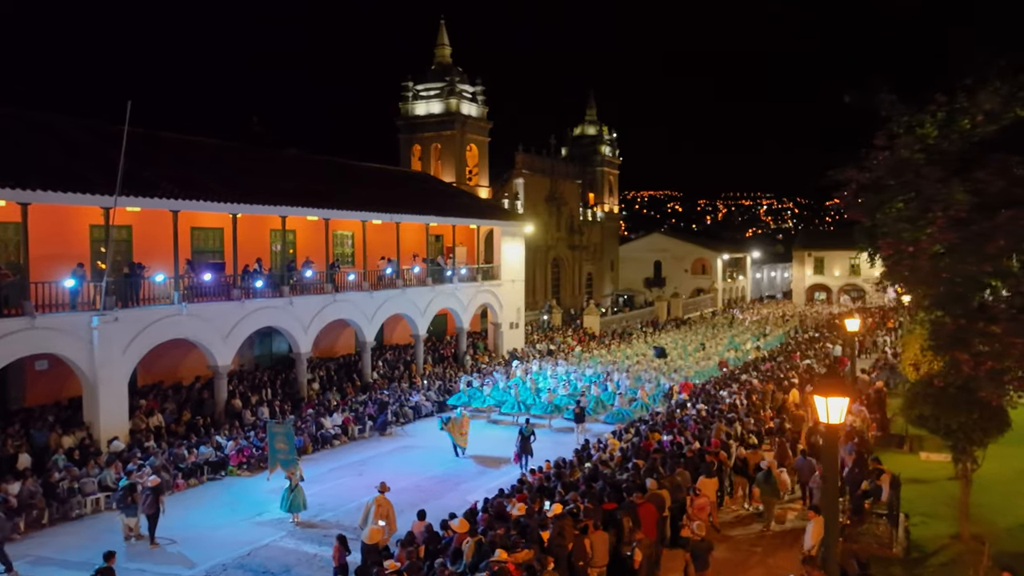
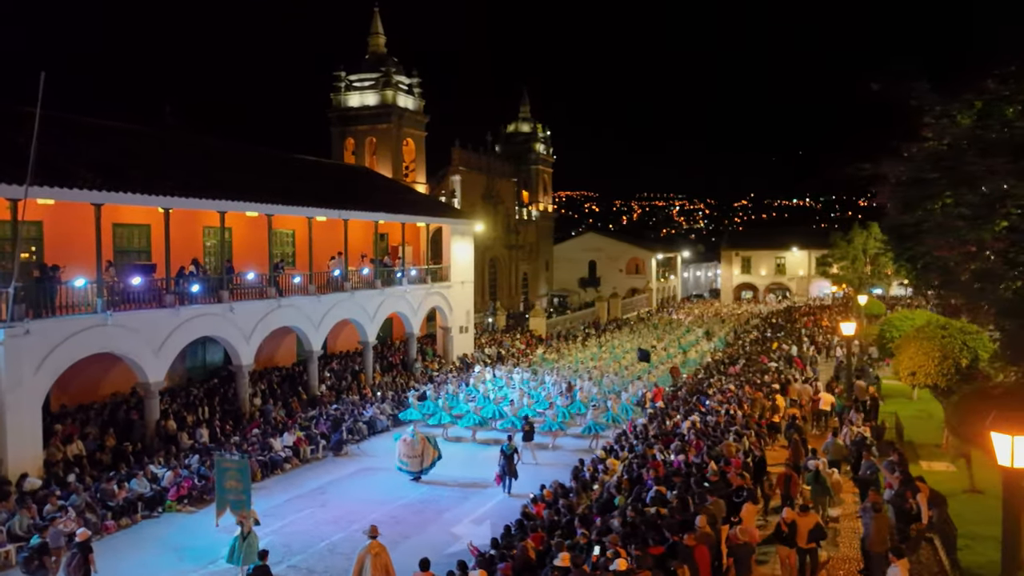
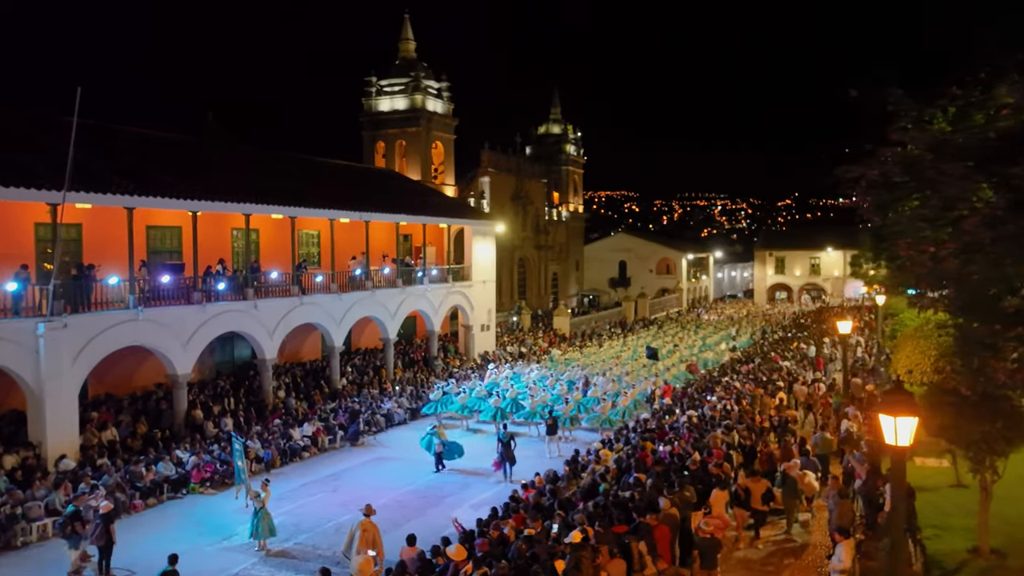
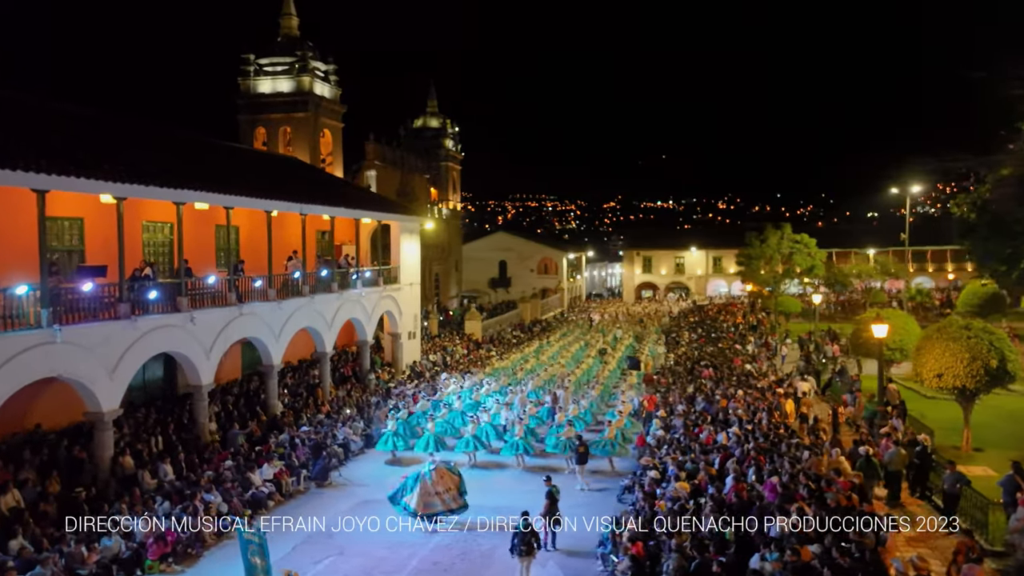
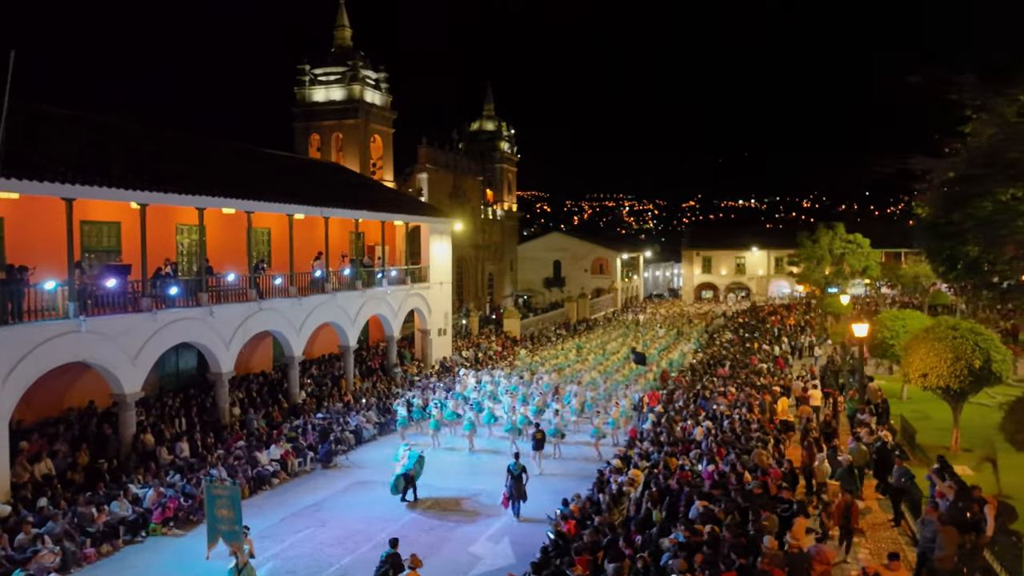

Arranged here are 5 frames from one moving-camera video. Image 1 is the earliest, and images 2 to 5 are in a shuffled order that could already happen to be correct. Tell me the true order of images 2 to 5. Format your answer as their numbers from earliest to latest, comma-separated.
3, 2, 5, 4
